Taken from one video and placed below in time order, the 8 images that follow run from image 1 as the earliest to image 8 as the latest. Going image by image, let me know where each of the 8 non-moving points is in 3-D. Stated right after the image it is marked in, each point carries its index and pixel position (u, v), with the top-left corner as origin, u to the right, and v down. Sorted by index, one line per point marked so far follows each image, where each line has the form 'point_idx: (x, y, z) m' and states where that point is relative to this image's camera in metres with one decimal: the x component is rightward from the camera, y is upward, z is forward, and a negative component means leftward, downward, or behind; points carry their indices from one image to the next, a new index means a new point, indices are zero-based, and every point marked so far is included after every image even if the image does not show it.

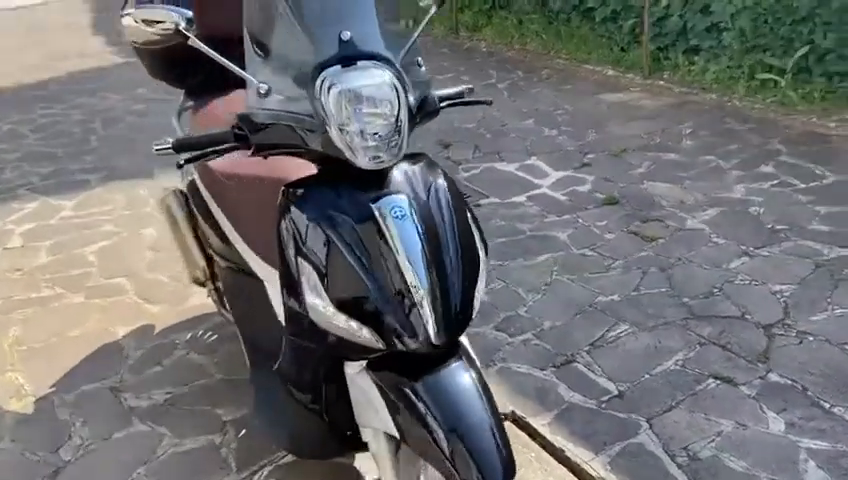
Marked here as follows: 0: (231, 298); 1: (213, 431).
0: (-0.7, -0.2, +2.7) m
1: (-0.8, -0.8, +2.9) m
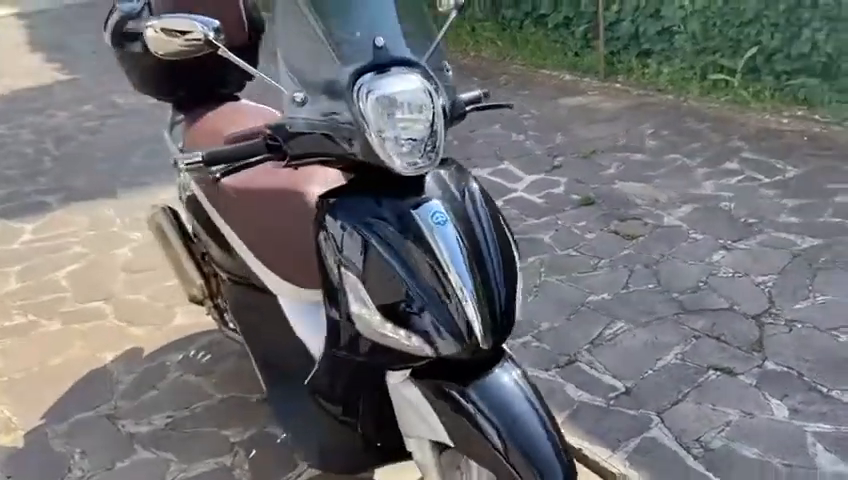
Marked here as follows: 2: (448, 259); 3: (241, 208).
0: (-0.7, -0.3, +2.7) m
1: (-0.8, -0.8, +2.8) m
2: (+0.1, 0.0, +1.8) m
3: (-0.6, +0.1, +2.5) m
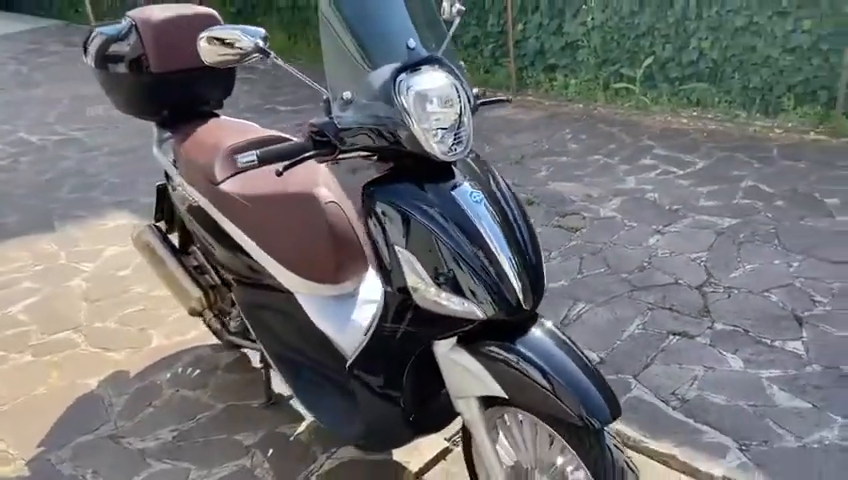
0: (-0.7, -0.3, +2.8) m
1: (-0.7, -0.8, +2.9) m
2: (+0.2, 0.0, +2.0) m
3: (-0.6, +0.1, +2.7) m
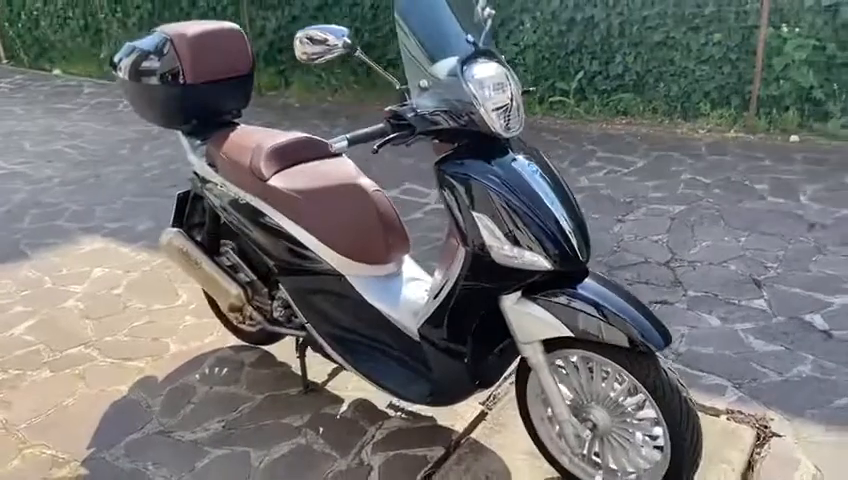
0: (-0.5, -0.2, +3.0) m
1: (-0.5, -0.8, +3.0) m
2: (+0.4, +0.2, +2.3) m
3: (-0.5, +0.2, +2.9) m
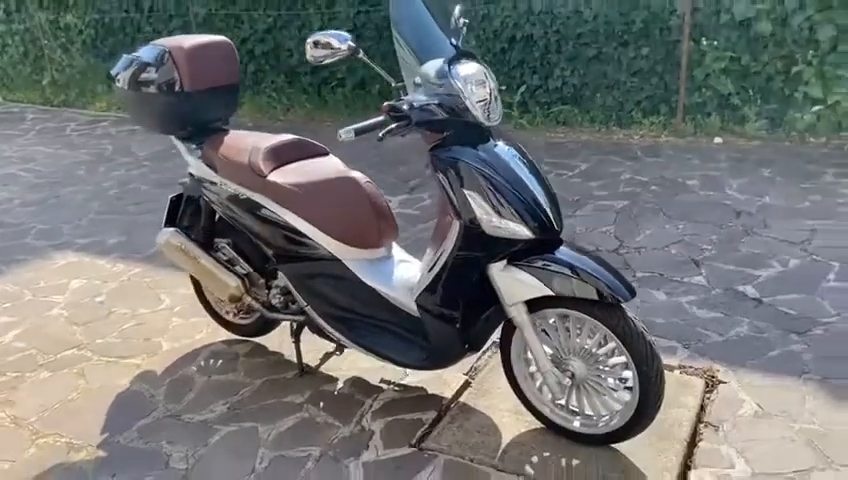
0: (-0.6, -0.2, +3.3) m
1: (-0.6, -0.8, +3.3) m
2: (+0.4, +0.3, +2.7) m
3: (-0.5, +0.2, +3.2) m
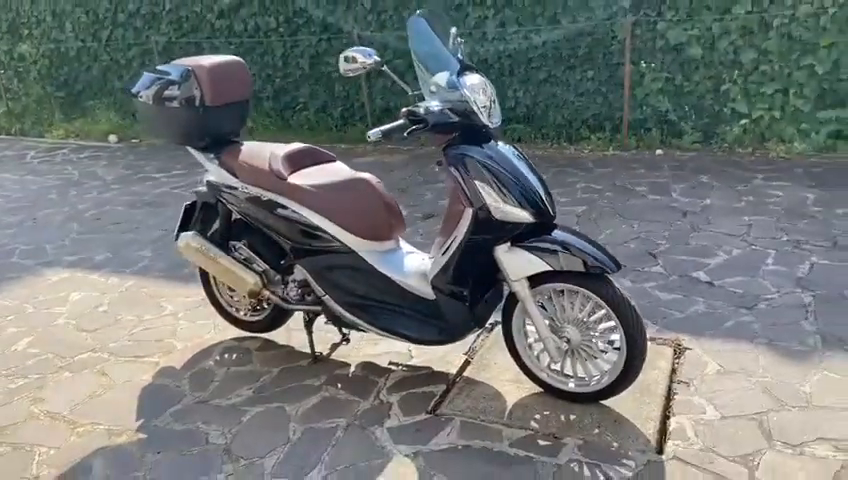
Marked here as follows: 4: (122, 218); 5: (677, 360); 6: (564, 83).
0: (-0.5, -0.2, +3.6) m
1: (-0.5, -0.8, +3.6) m
2: (+0.4, +0.3, +3.2) m
3: (-0.5, +0.2, +3.6) m
4: (-2.8, +0.2, +6.8) m
5: (+1.3, -0.6, +3.7) m
6: (+1.5, +1.7, +7.9) m
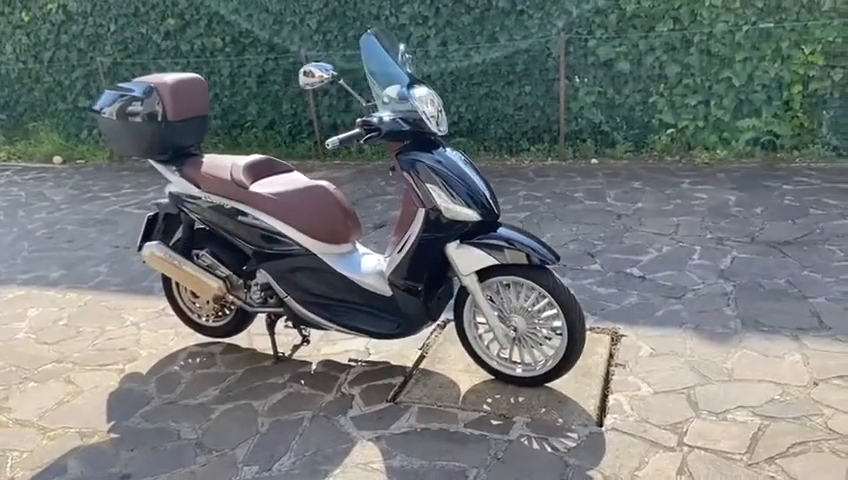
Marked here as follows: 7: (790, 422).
0: (-0.8, -0.2, +3.8) m
1: (-0.8, -0.8, +3.8) m
2: (+0.2, +0.3, +3.5) m
3: (-0.8, +0.2, +3.8) m
4: (-3.3, 0.0, +6.9) m
5: (+1.1, -0.6, +4.1) m
6: (+0.9, +1.6, +8.3) m
7: (+1.6, -0.8, +3.3) m
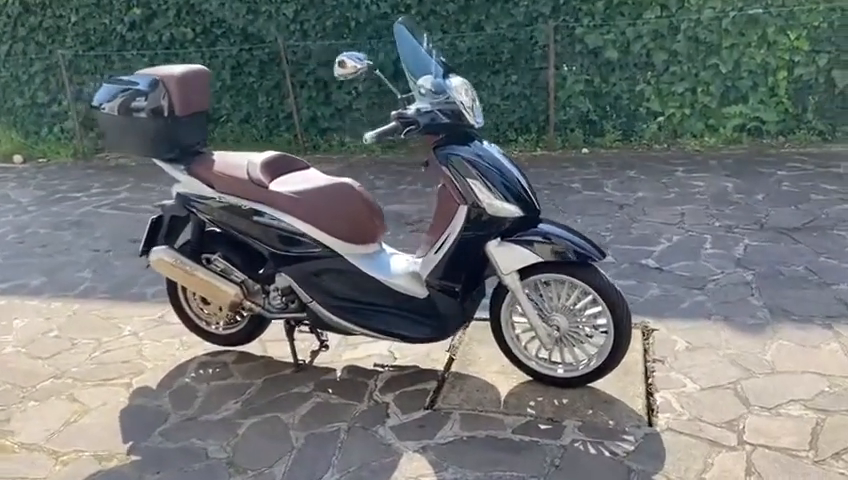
0: (-0.6, -0.2, +3.6) m
1: (-0.6, -0.8, +3.6) m
2: (+0.4, +0.3, +3.3) m
3: (-0.6, +0.2, +3.6) m
4: (-3.3, 0.0, +6.5) m
5: (+1.2, -0.5, +4.0) m
6: (+0.7, +1.7, +8.1) m
7: (+1.9, -0.8, +3.2) m
